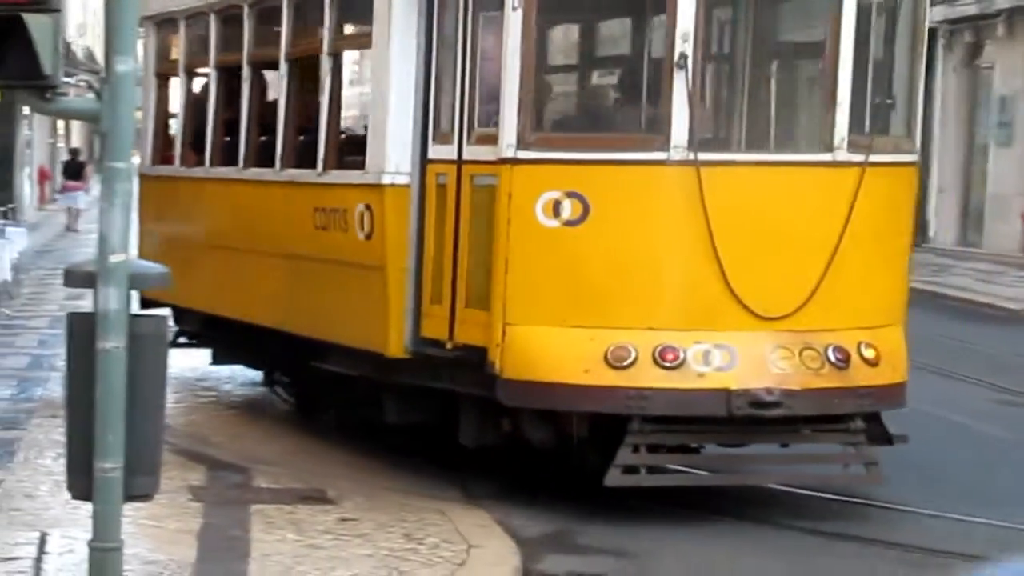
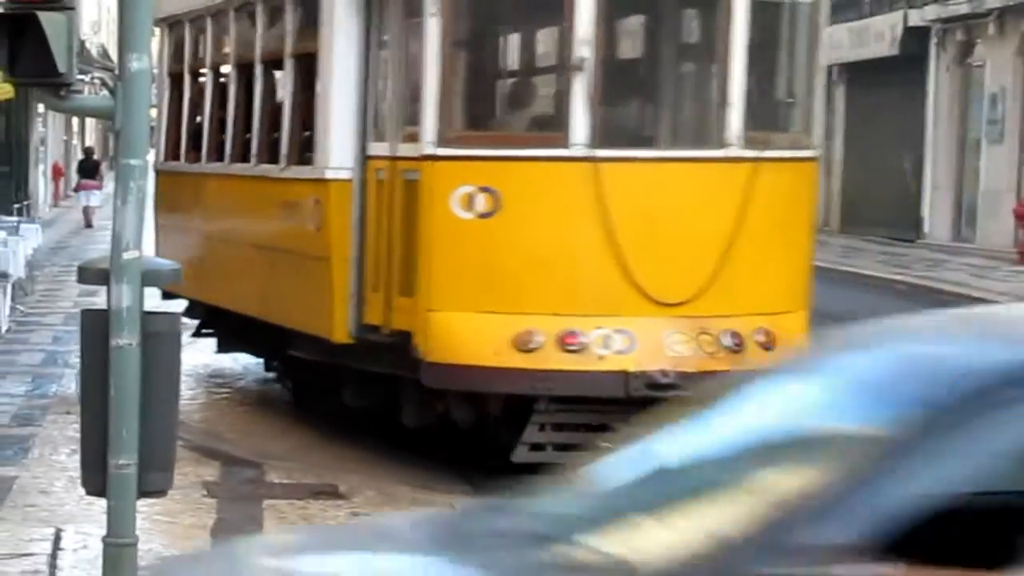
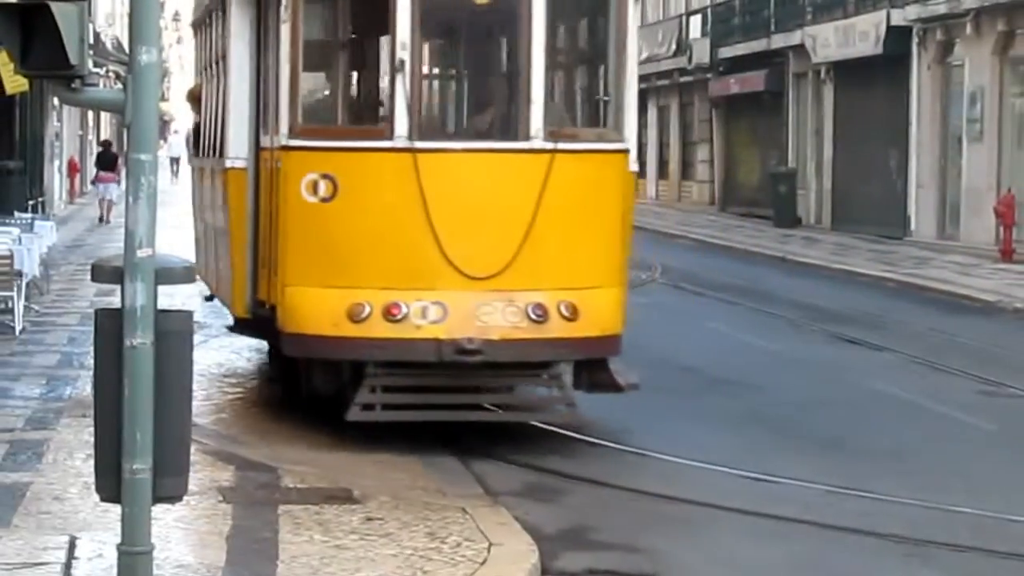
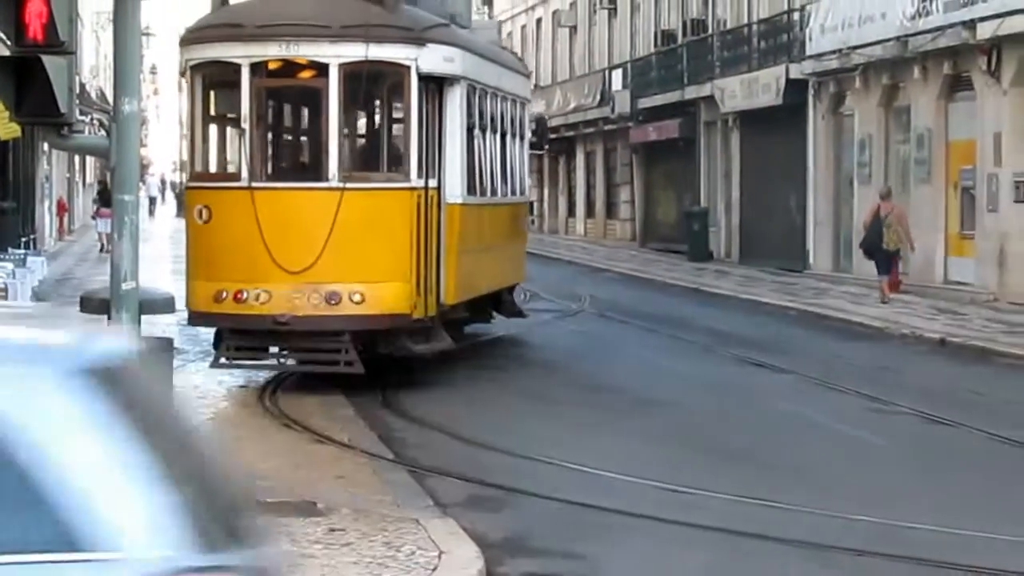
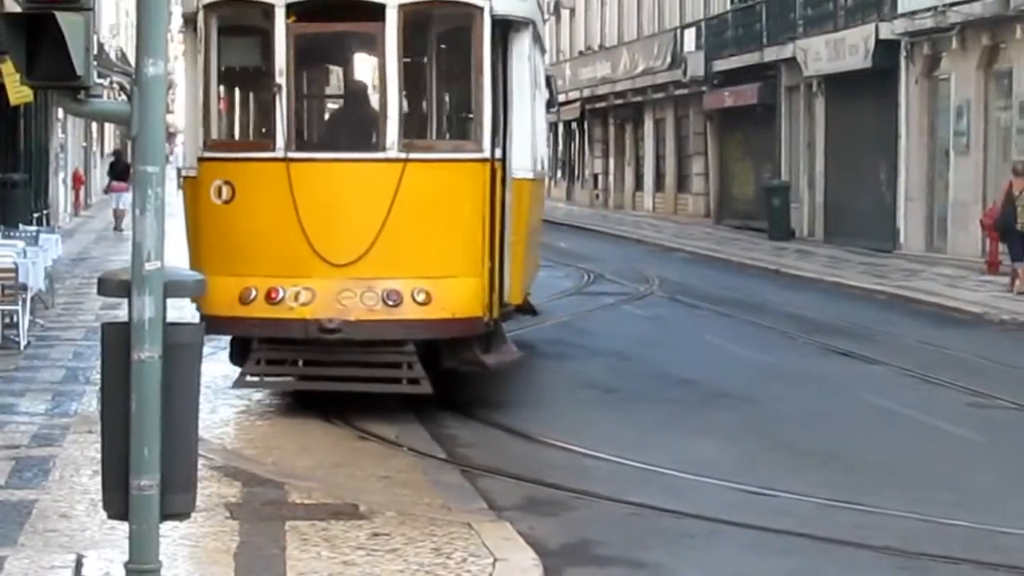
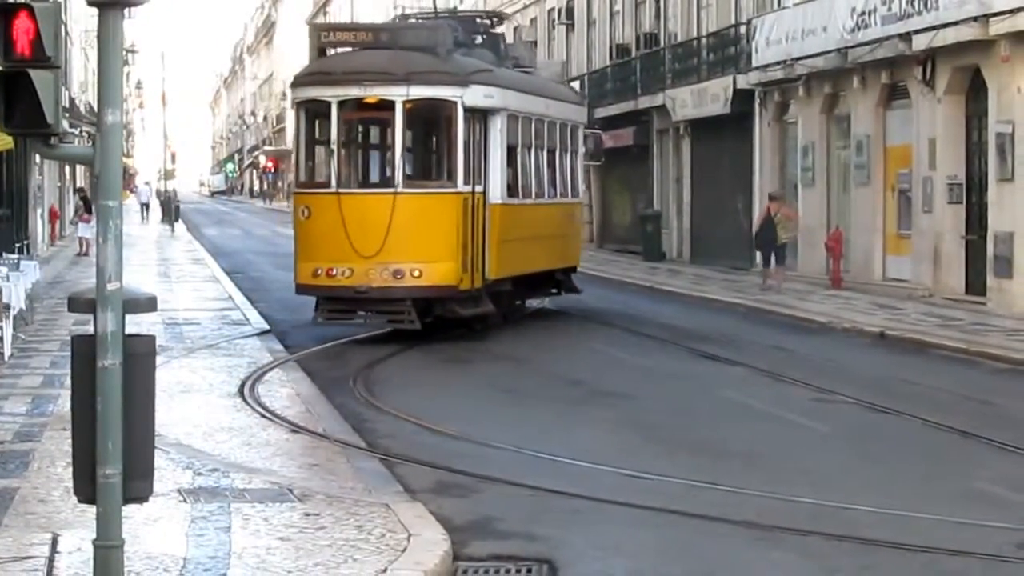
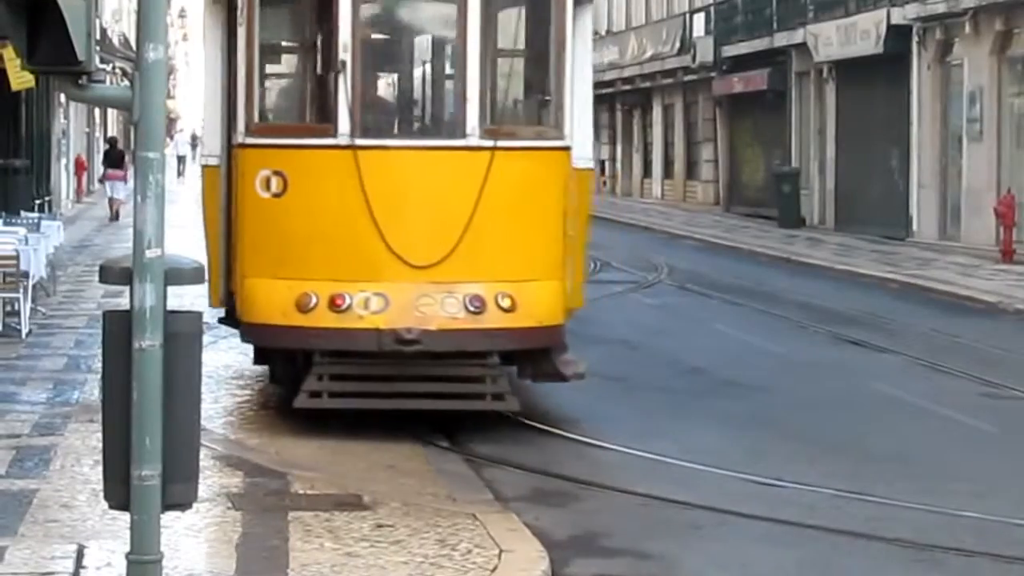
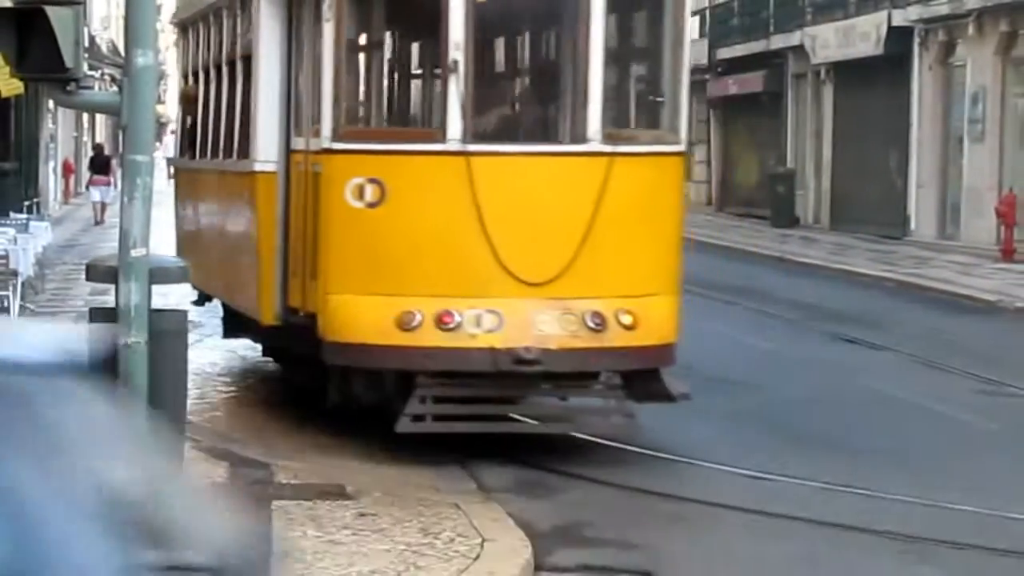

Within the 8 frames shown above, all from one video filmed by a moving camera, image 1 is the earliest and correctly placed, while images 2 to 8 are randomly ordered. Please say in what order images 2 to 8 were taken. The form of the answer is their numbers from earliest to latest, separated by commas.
2, 8, 3, 7, 5, 4, 6
